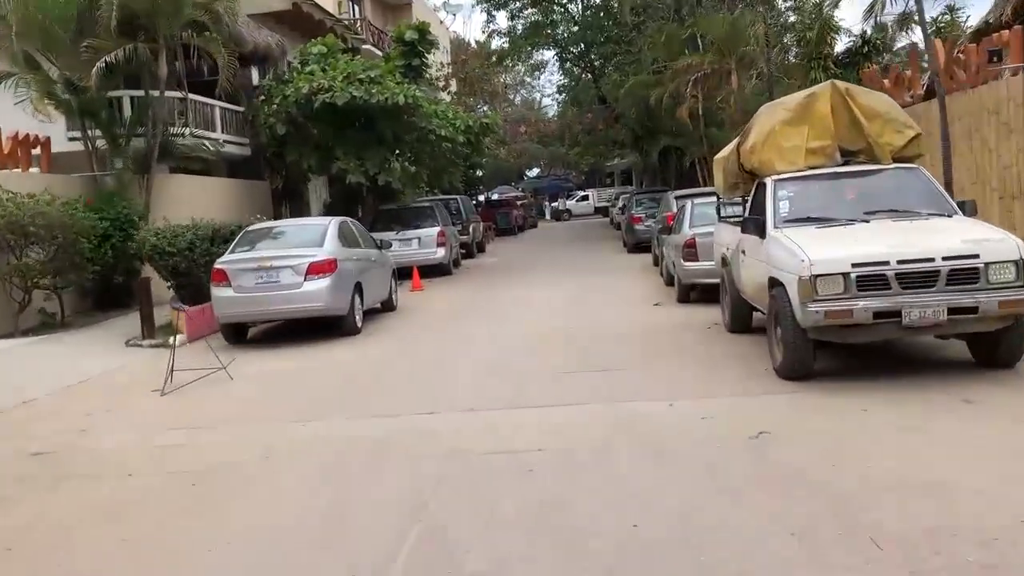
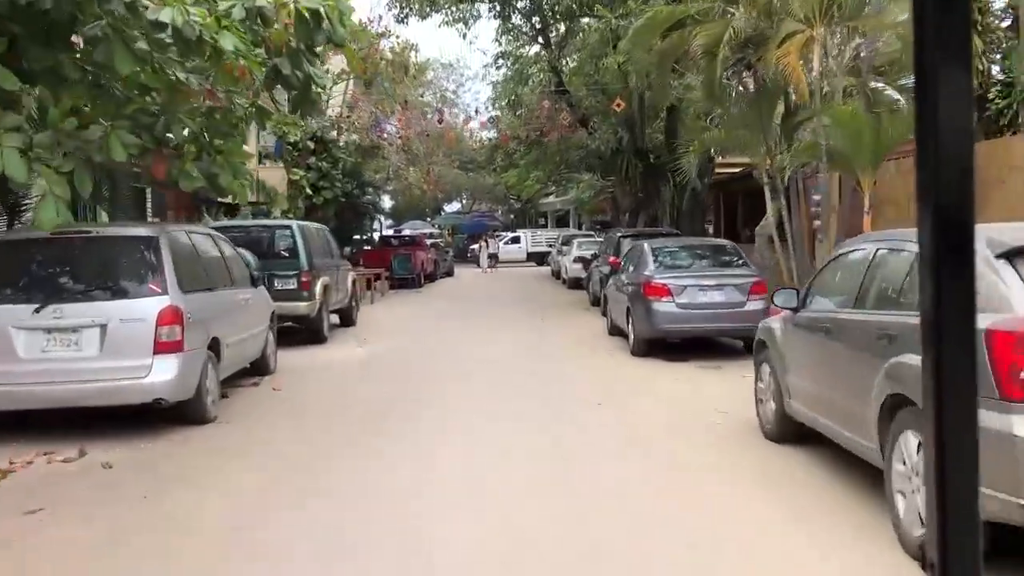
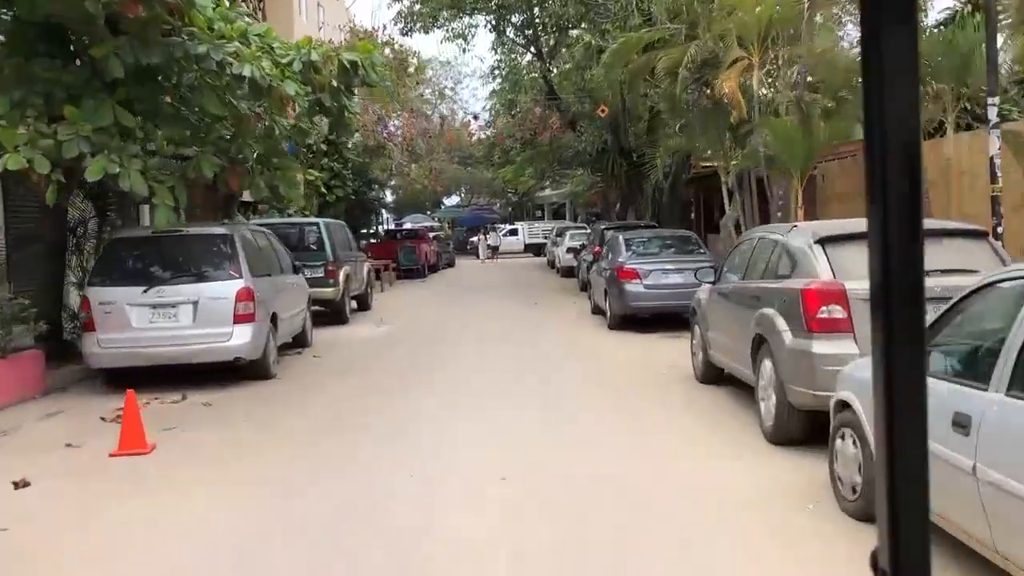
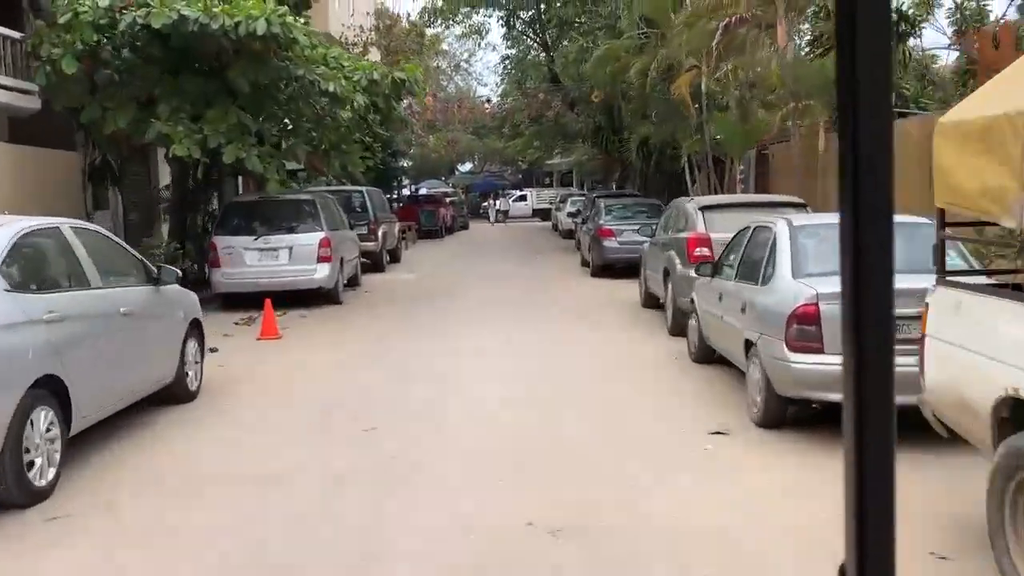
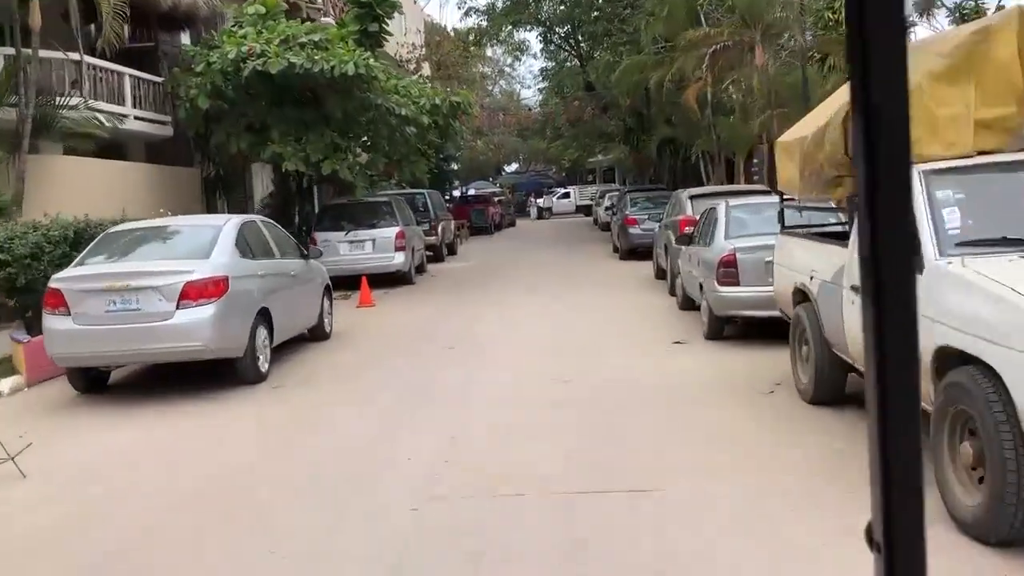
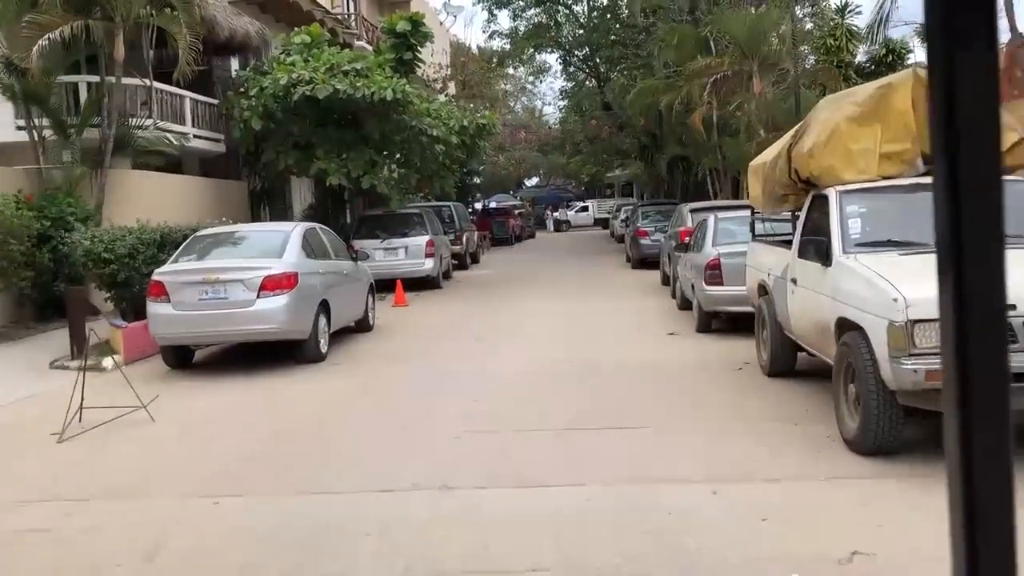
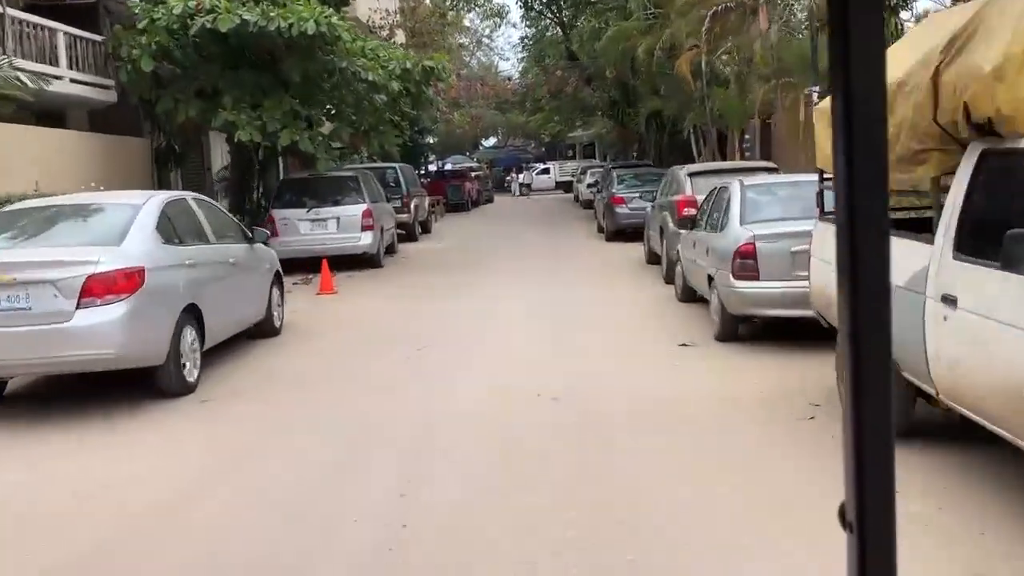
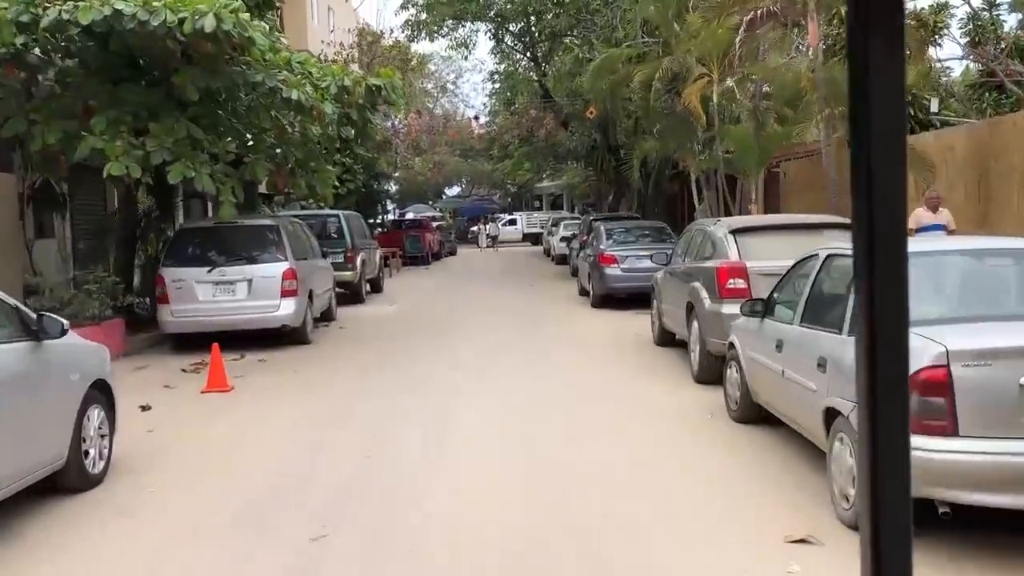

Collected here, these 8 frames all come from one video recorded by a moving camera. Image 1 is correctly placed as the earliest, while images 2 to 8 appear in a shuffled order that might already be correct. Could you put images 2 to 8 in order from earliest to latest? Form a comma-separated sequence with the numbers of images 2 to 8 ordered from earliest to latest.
6, 5, 7, 4, 8, 3, 2
